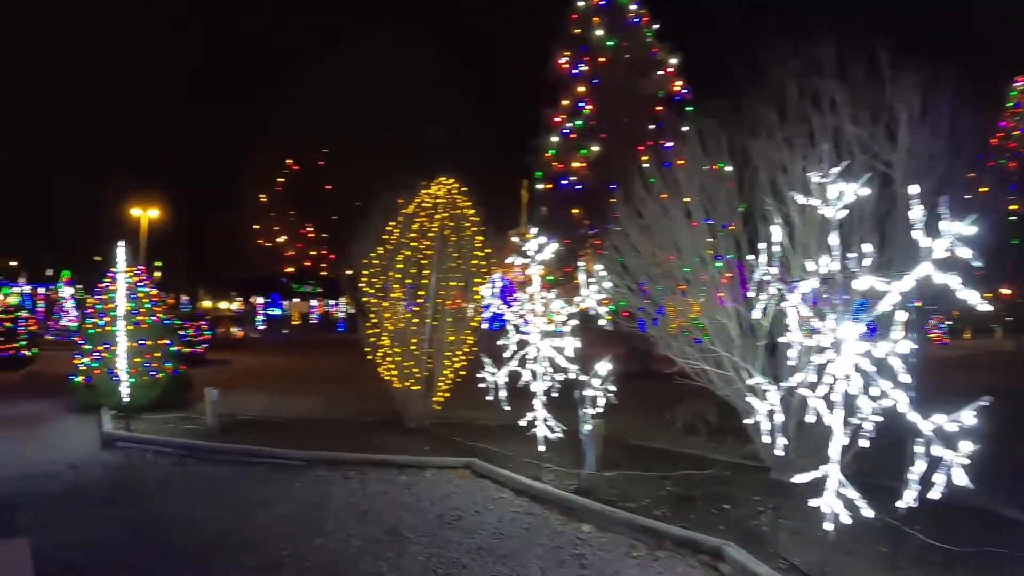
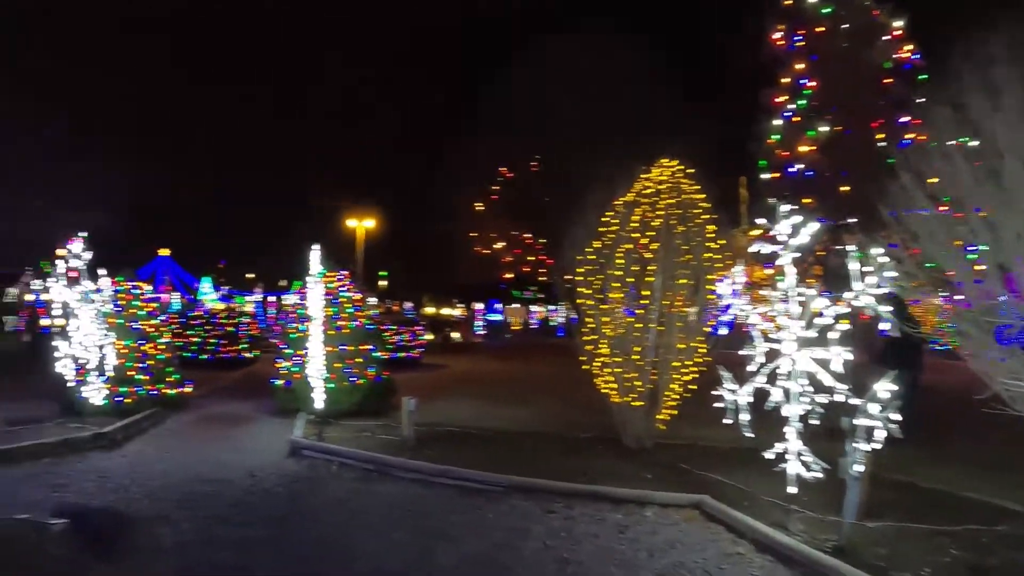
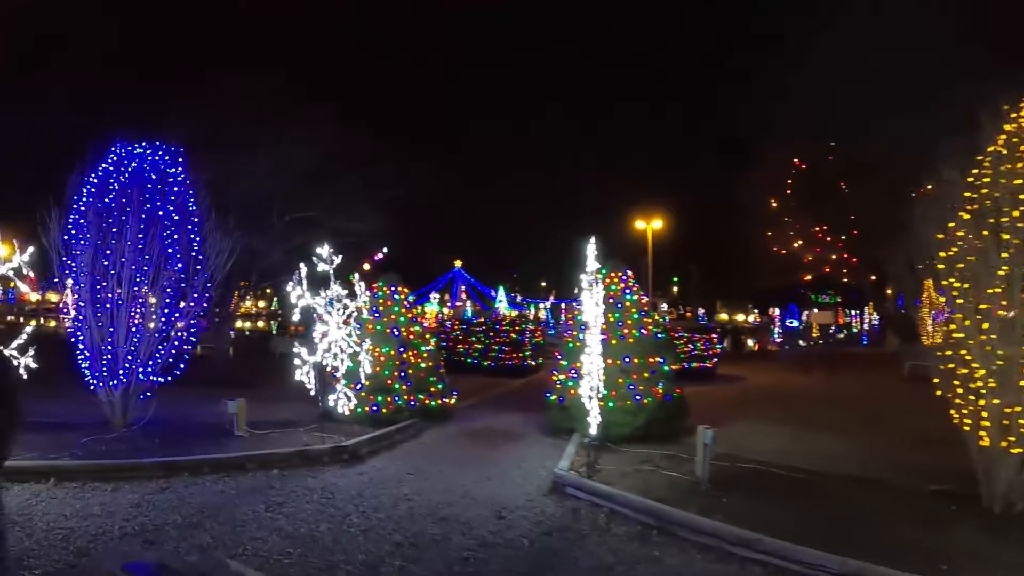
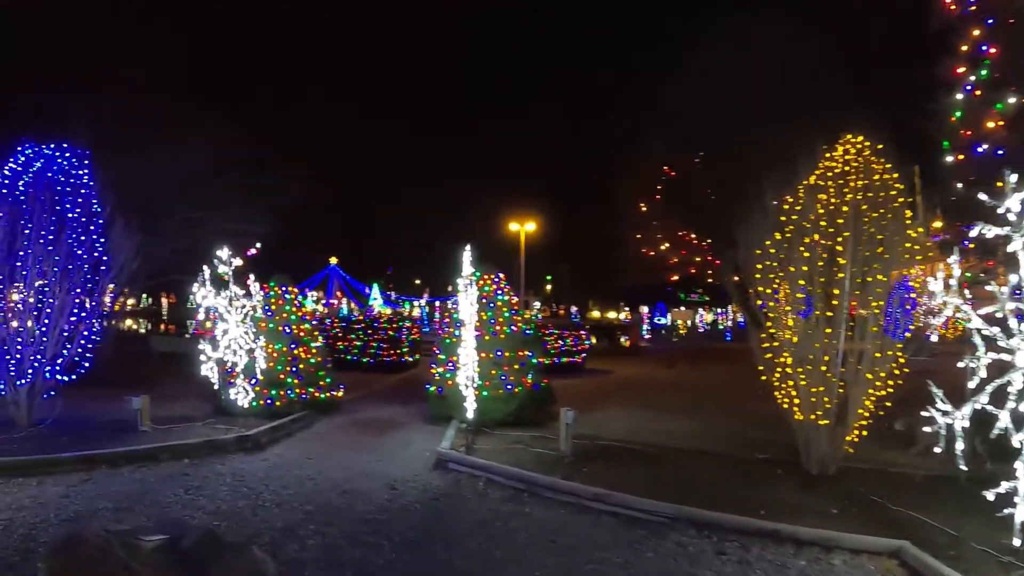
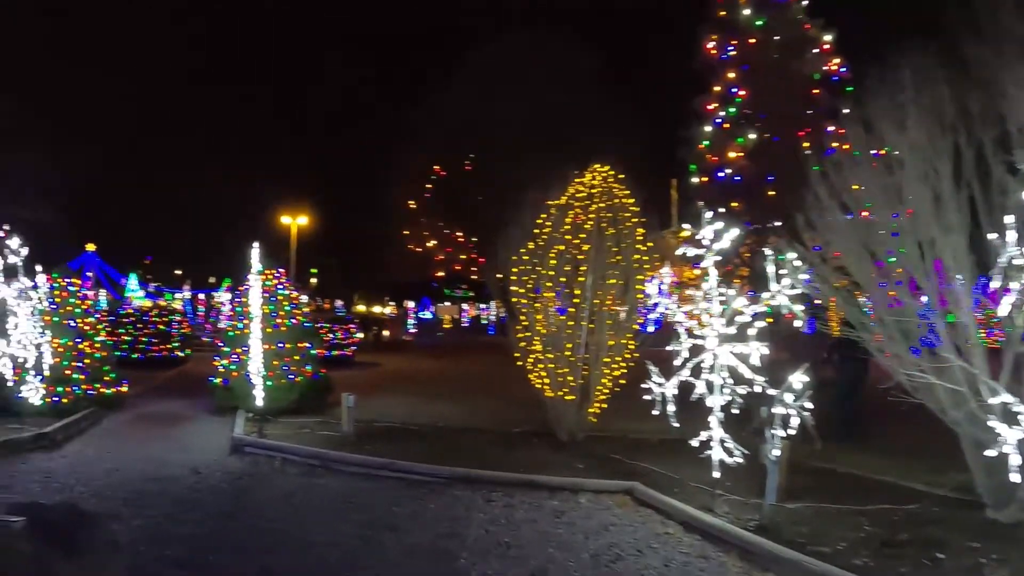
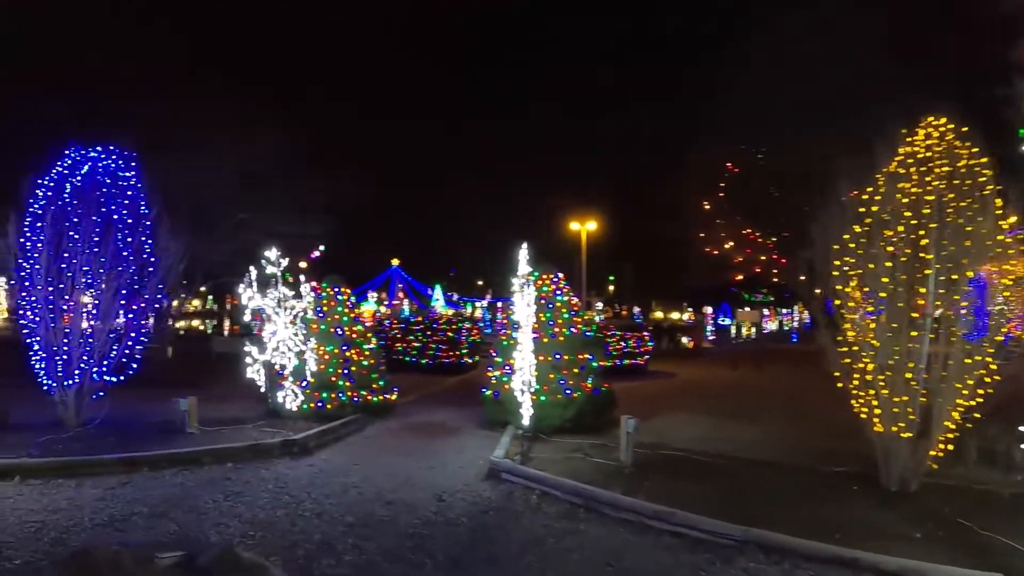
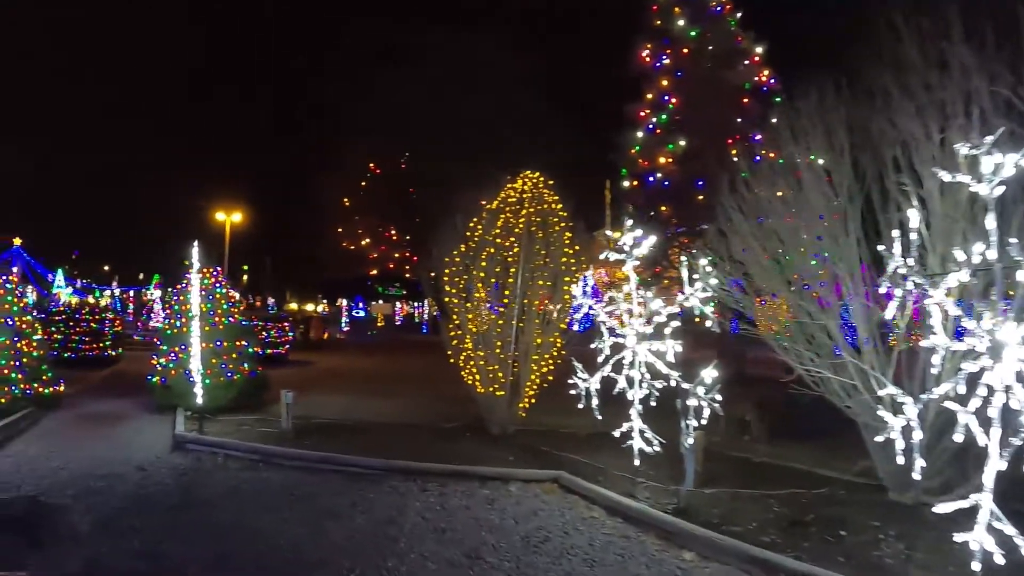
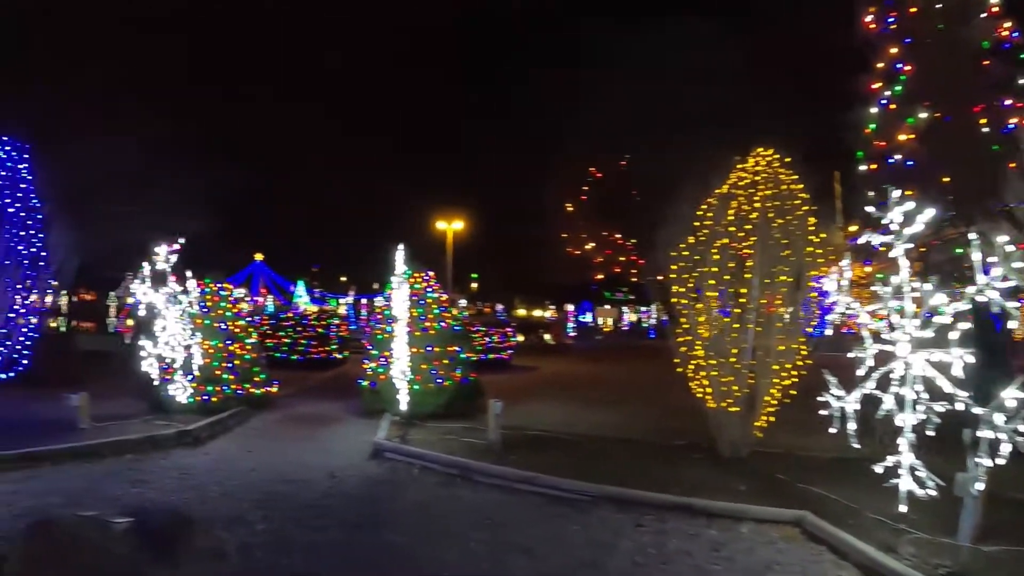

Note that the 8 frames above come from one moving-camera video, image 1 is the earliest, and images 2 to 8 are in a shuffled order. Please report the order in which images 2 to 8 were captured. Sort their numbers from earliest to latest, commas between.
7, 5, 2, 8, 4, 6, 3
